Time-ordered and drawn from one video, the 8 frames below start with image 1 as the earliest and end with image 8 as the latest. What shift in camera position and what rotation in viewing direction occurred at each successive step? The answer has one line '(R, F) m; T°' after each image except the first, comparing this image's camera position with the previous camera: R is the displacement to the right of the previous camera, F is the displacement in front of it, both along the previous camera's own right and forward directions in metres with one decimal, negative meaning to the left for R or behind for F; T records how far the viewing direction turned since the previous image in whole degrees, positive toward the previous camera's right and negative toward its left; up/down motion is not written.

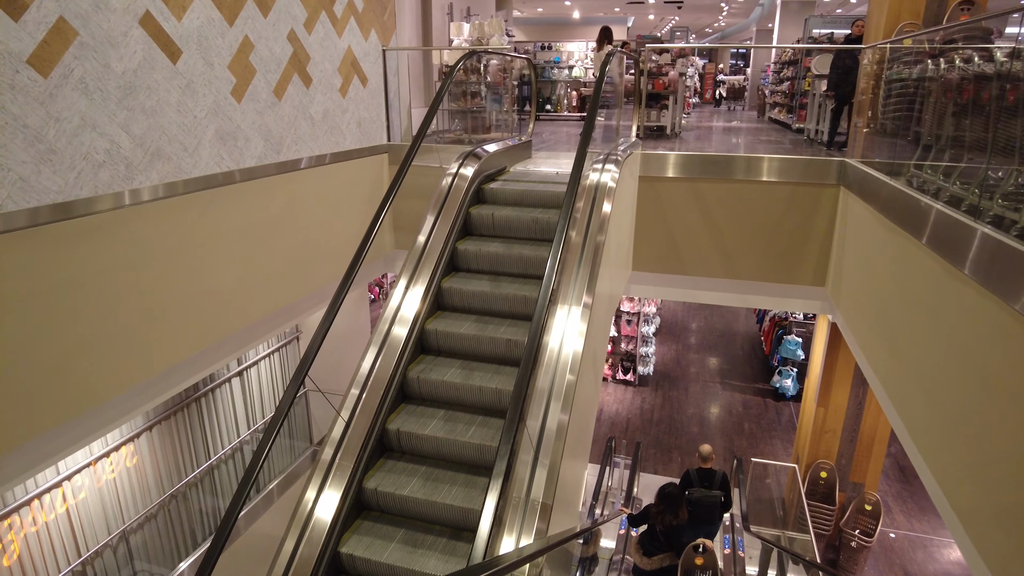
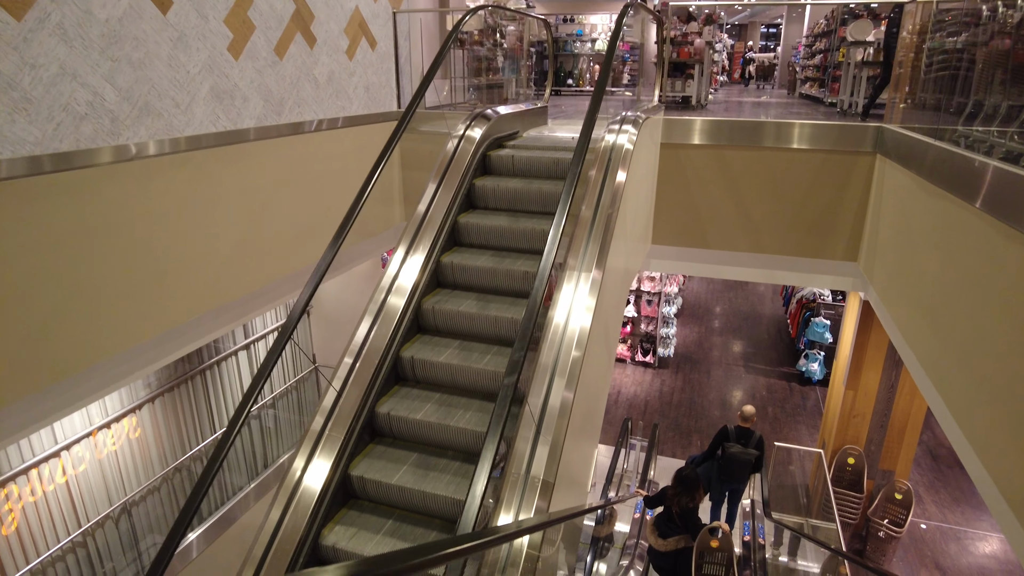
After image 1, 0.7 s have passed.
(+0.1, +0.2) m; -2°
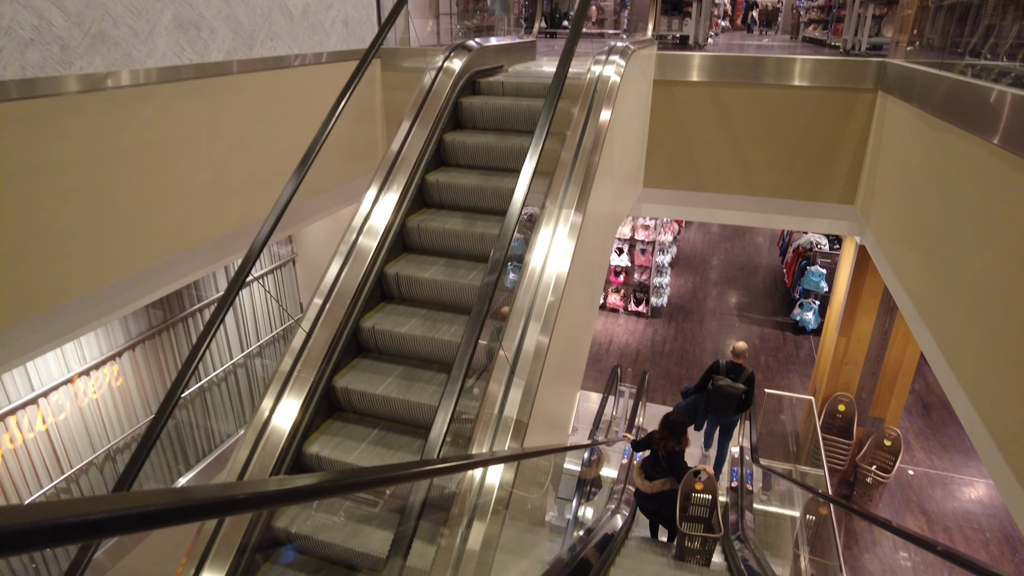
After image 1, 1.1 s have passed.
(+0.1, +0.1) m; 0°
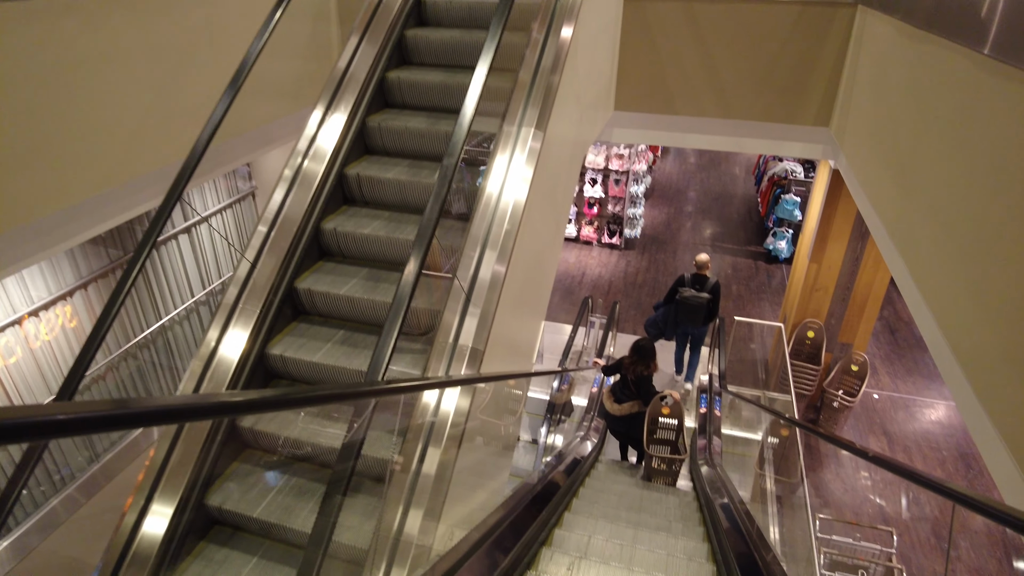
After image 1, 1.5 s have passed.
(+0.1, +0.1) m; +2°
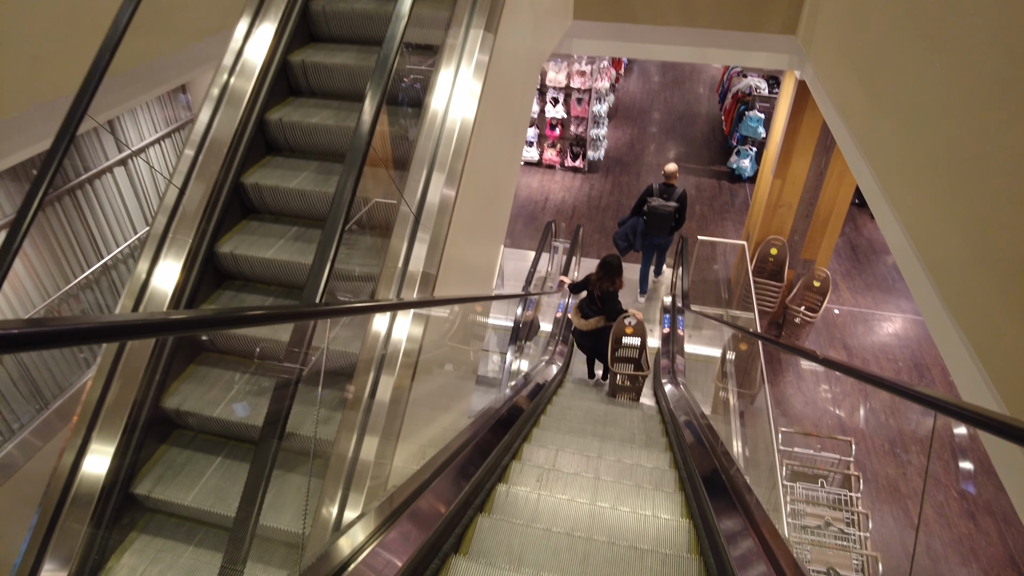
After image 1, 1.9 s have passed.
(0.0, +0.1) m; +3°
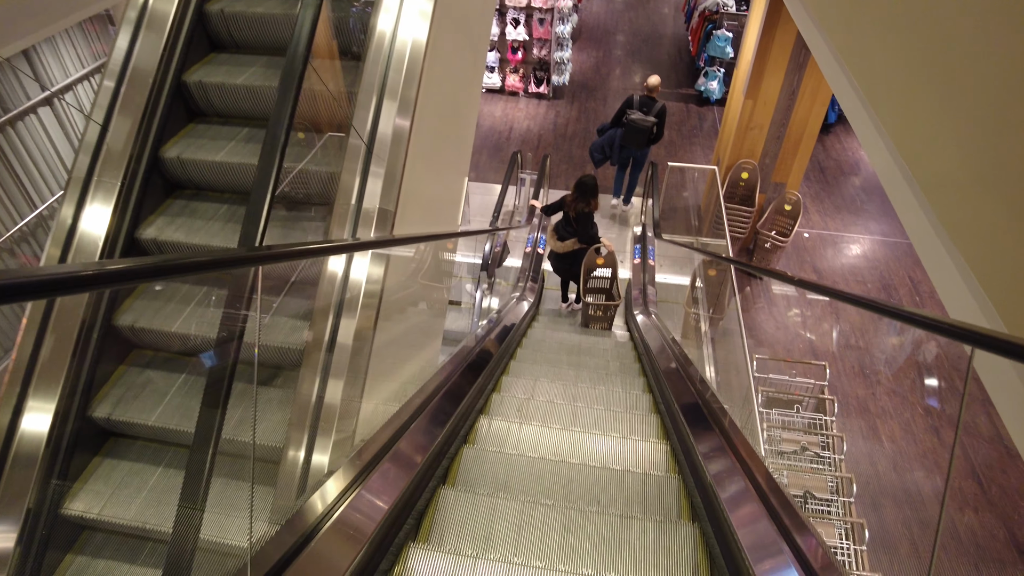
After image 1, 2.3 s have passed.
(0.0, +0.1) m; +3°
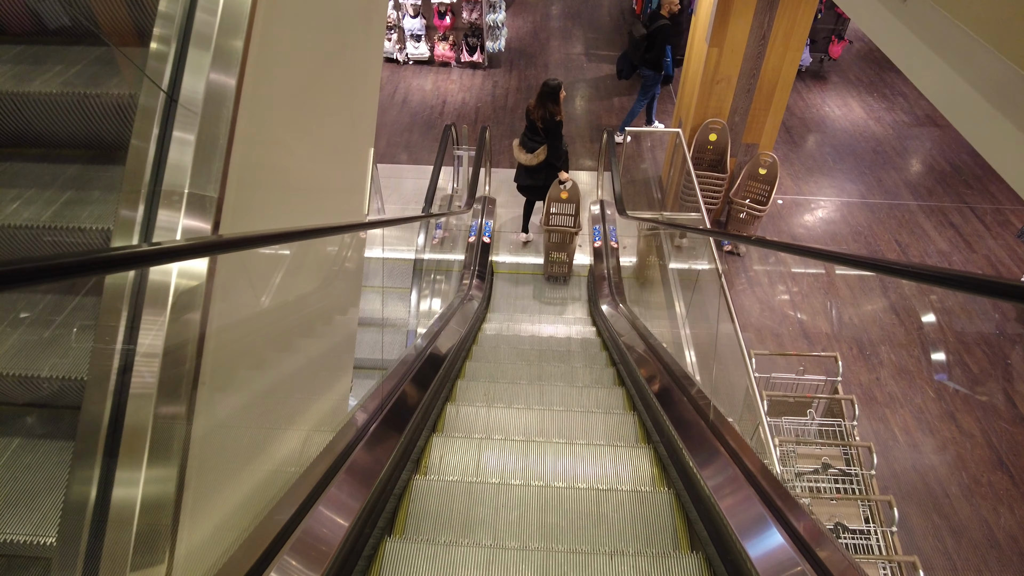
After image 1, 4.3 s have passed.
(+0.1, +0.6) m; +4°
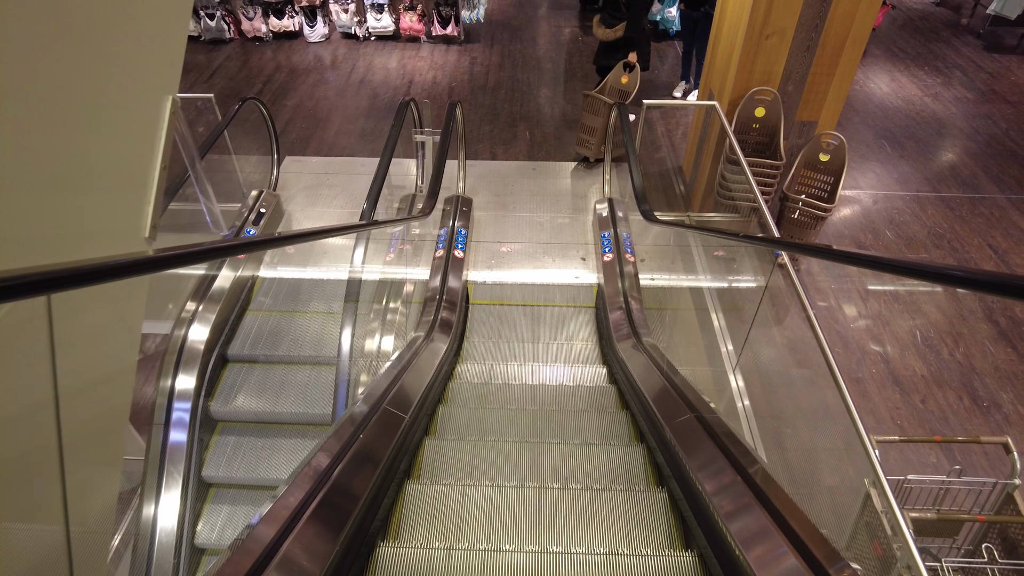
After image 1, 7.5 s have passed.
(0.0, +0.9) m; +1°
